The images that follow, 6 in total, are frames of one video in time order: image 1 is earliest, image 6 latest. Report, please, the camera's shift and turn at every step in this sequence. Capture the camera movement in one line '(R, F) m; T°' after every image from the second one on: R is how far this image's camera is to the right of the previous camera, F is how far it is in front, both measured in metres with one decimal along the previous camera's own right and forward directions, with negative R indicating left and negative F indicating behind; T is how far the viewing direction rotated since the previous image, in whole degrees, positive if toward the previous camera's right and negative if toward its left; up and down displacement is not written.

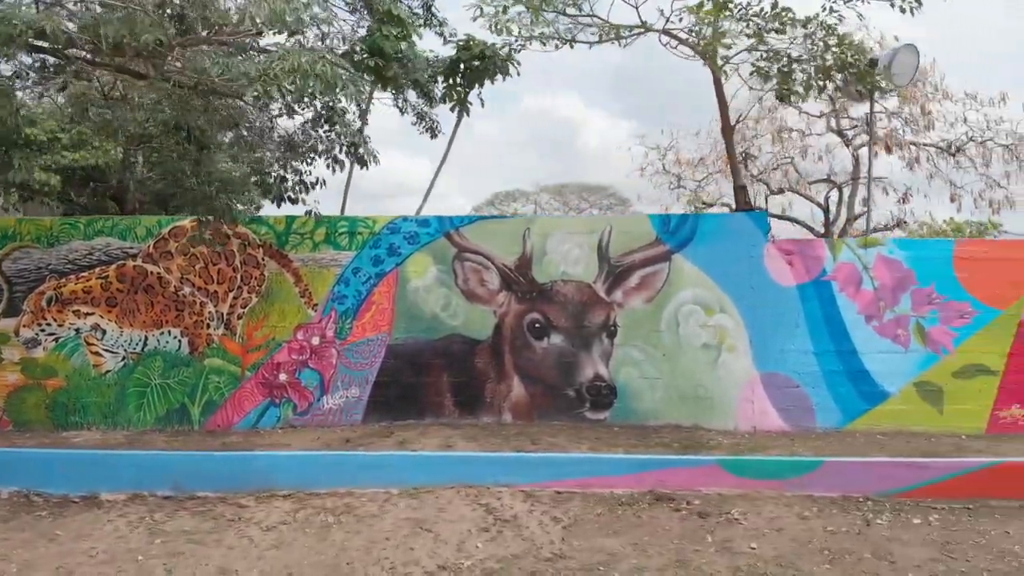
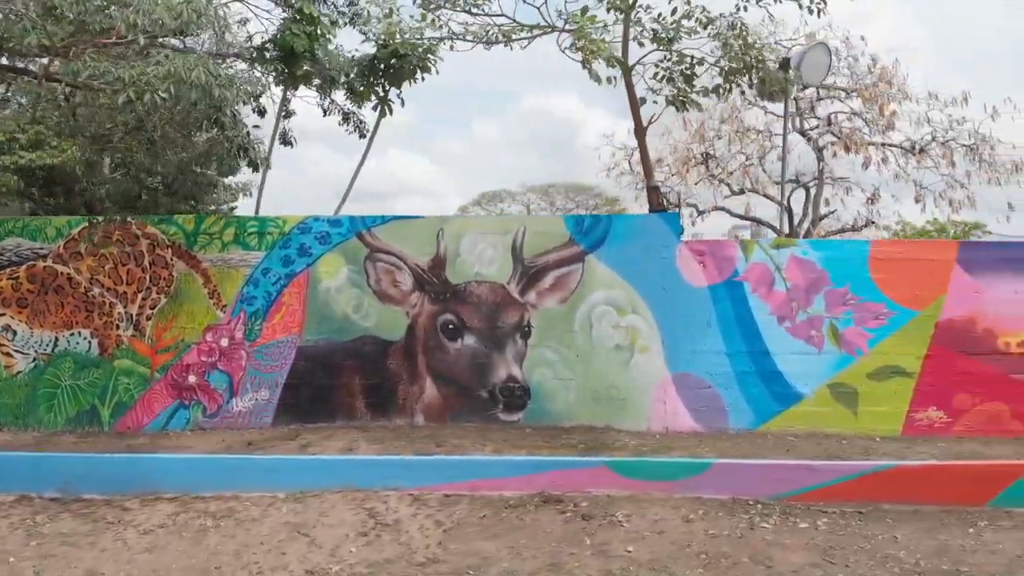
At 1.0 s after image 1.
(+0.8, +0.1) m; 0°
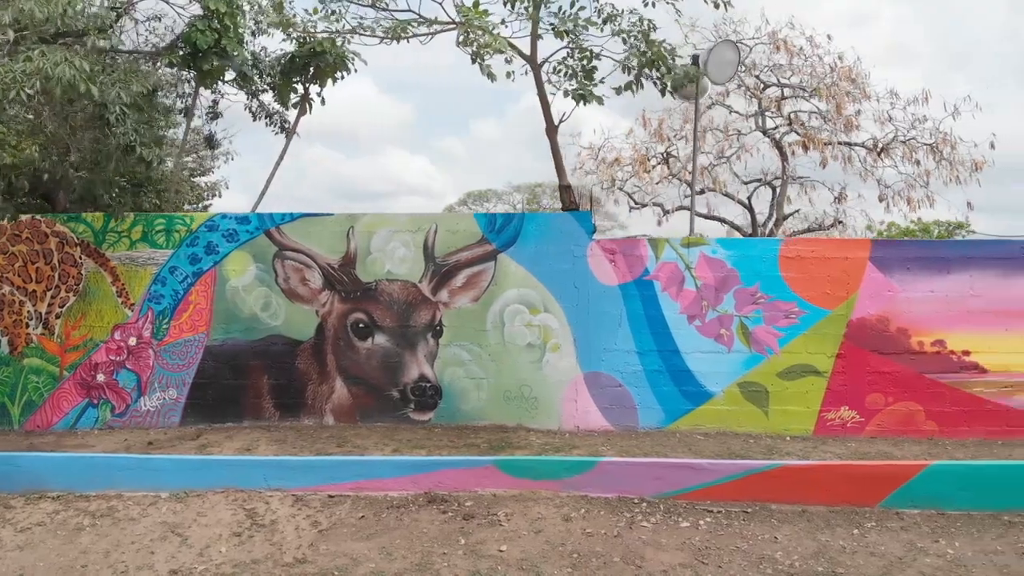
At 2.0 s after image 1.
(+0.9, 0.0) m; 0°
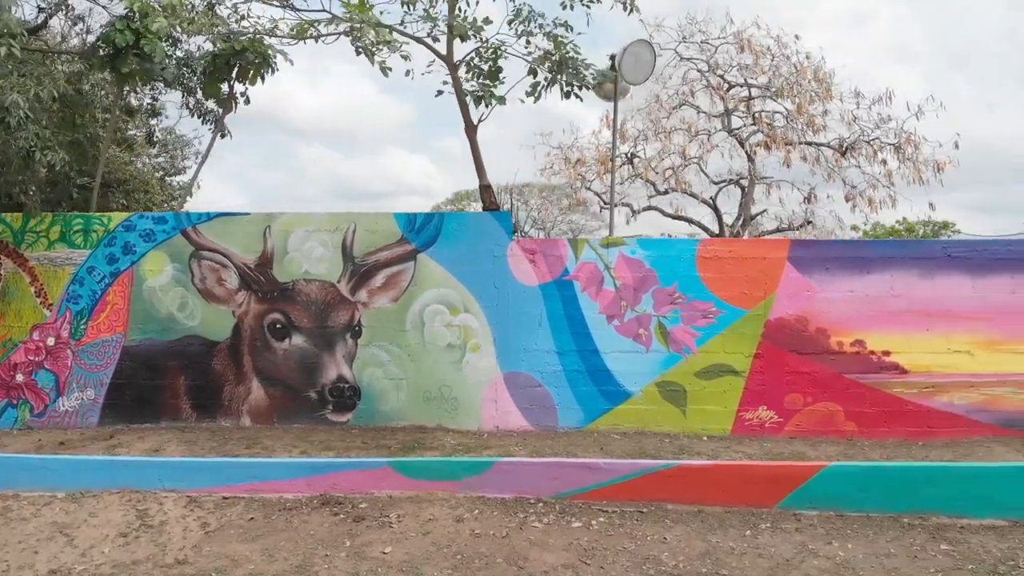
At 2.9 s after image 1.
(+0.8, 0.0) m; 0°
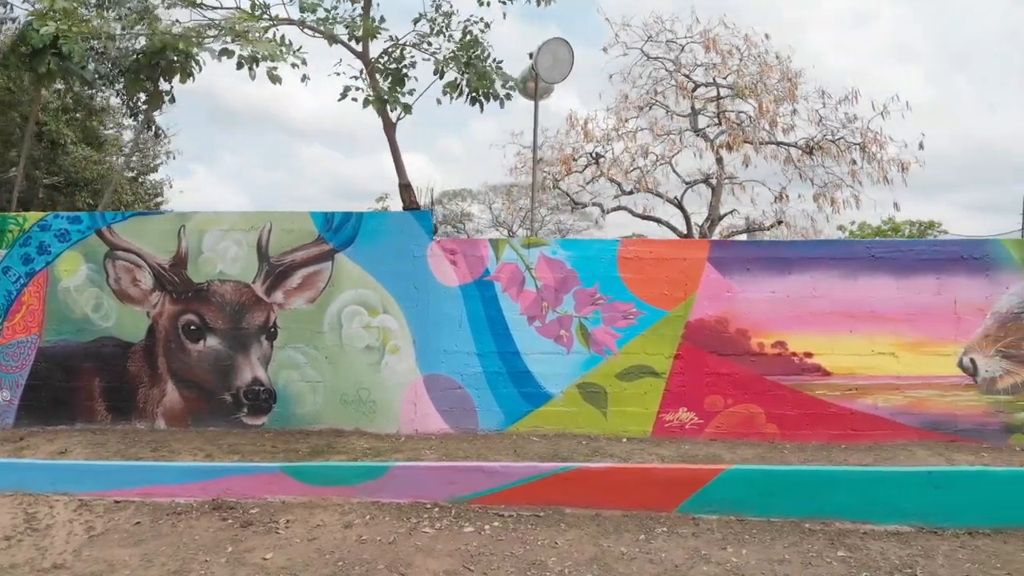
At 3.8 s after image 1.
(+0.8, +0.1) m; 0°
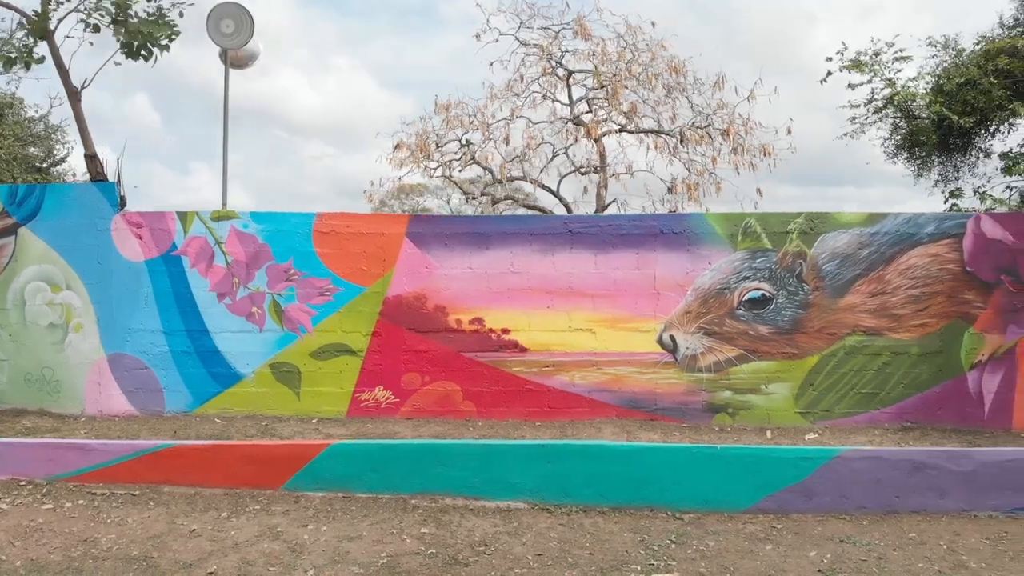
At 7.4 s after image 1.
(+2.8, +0.2) m; -1°
